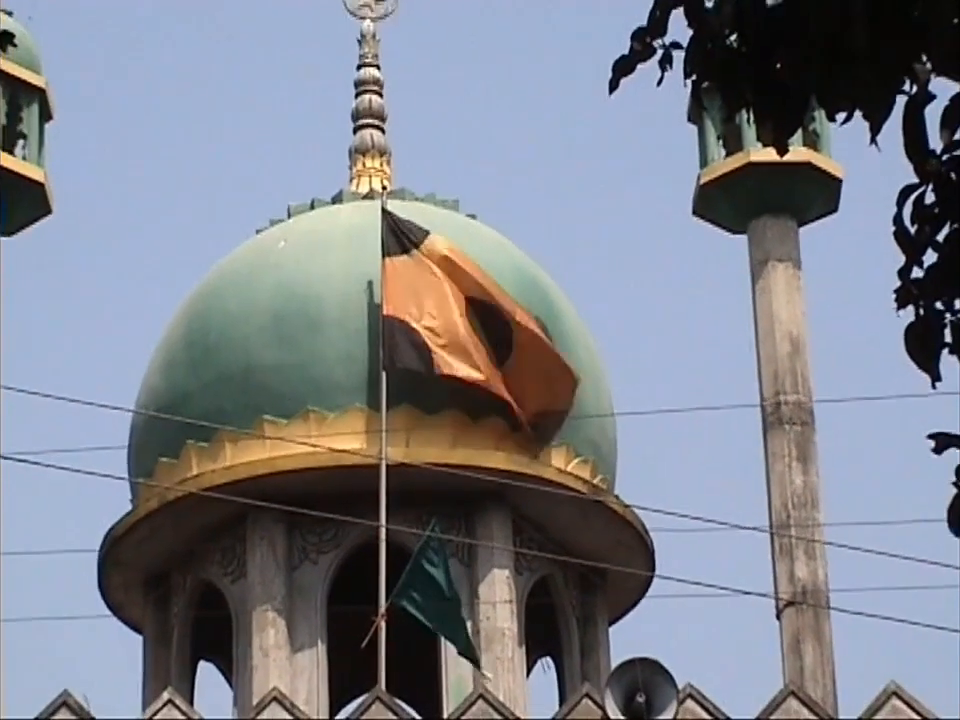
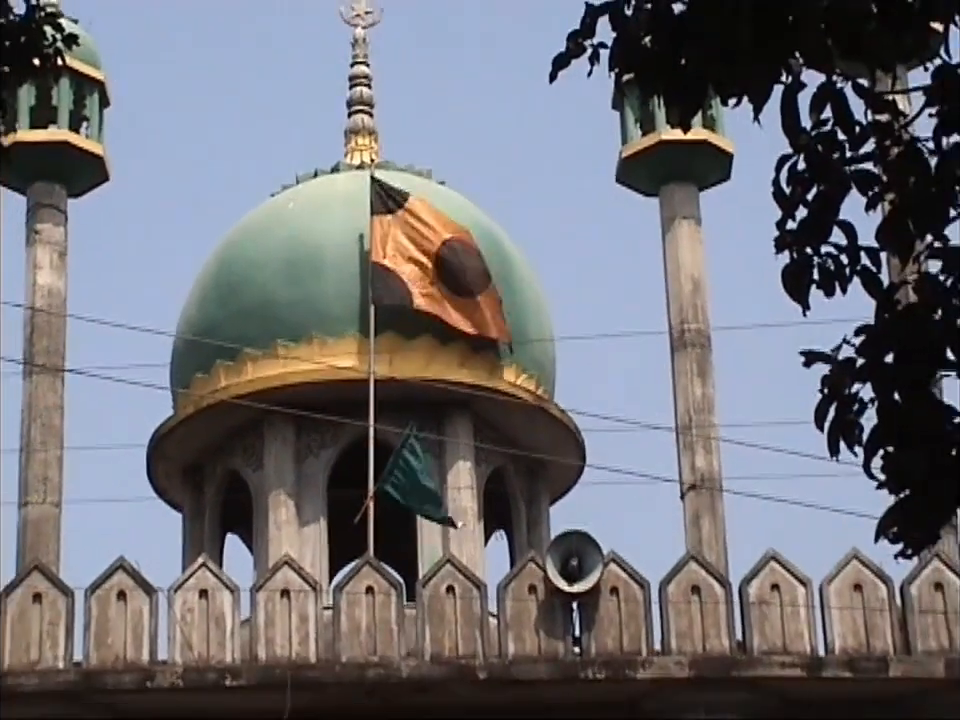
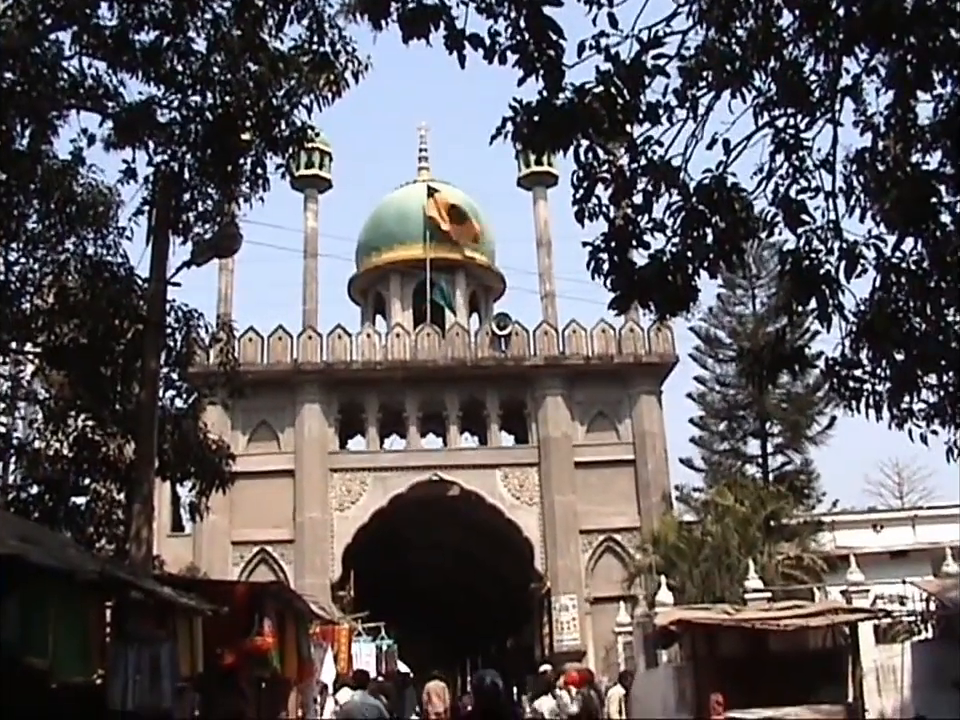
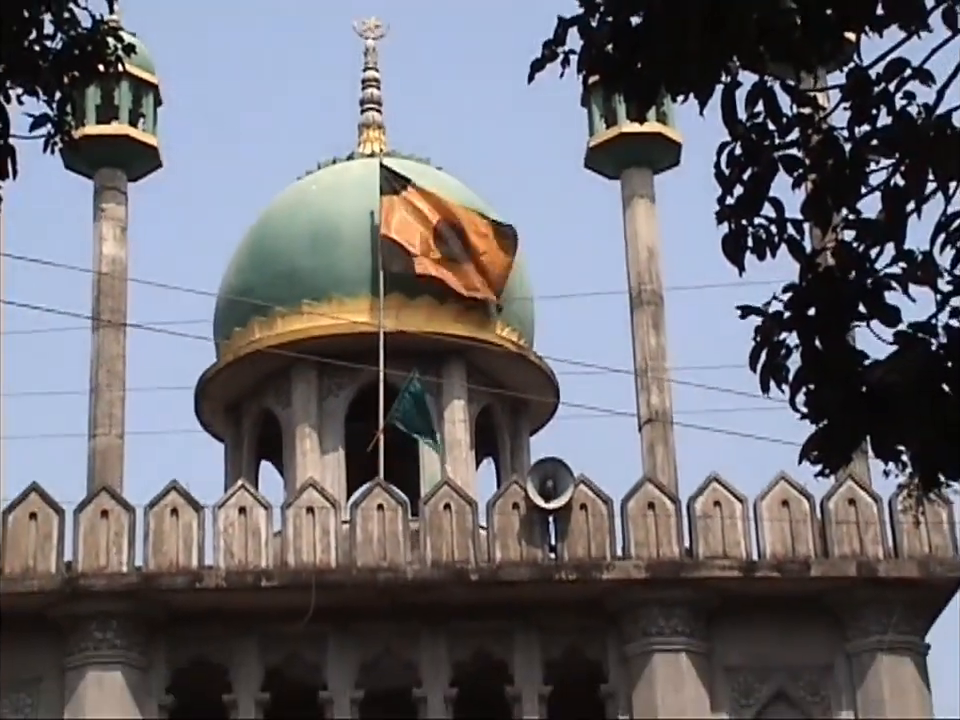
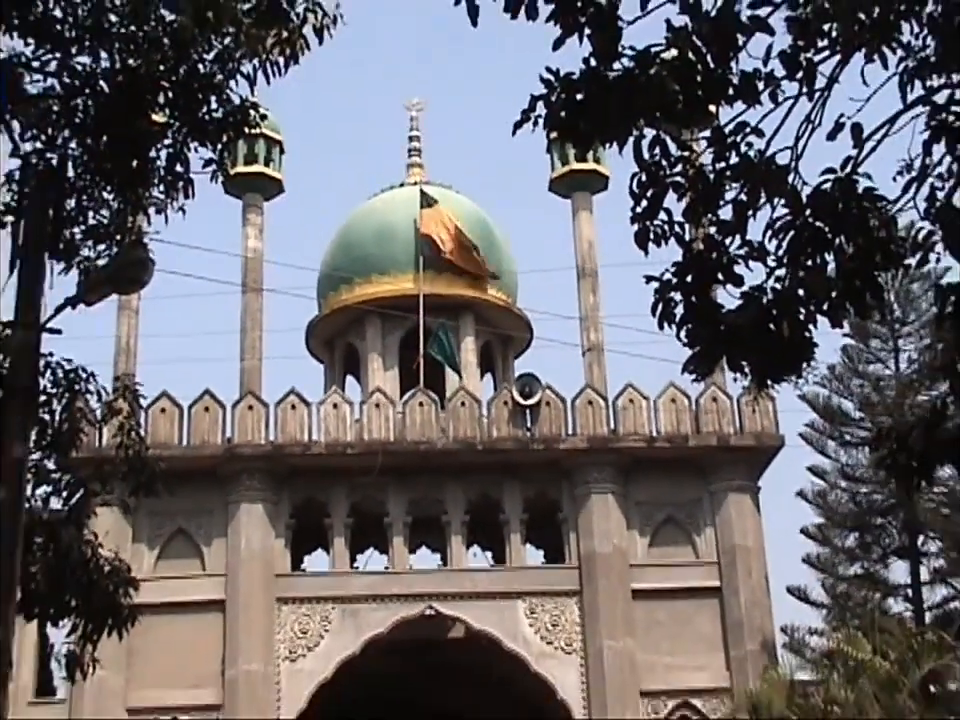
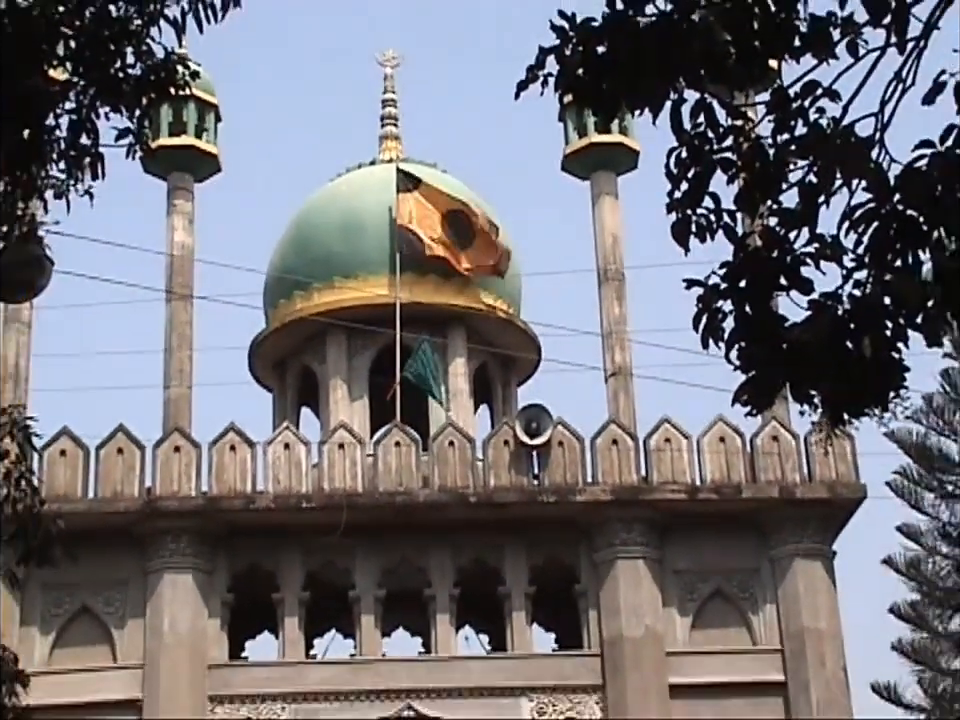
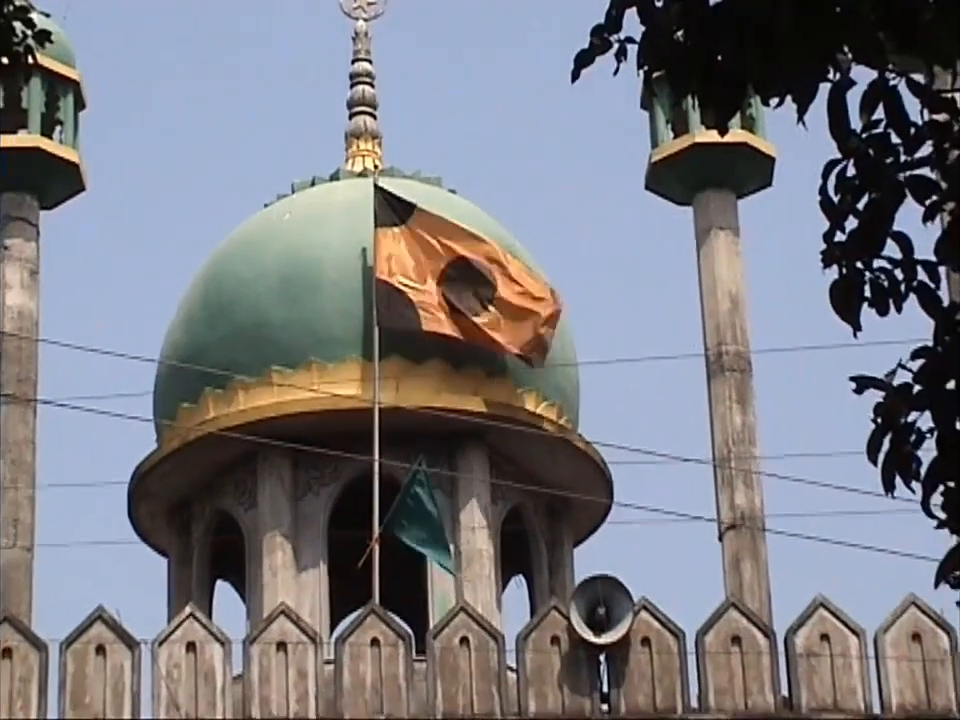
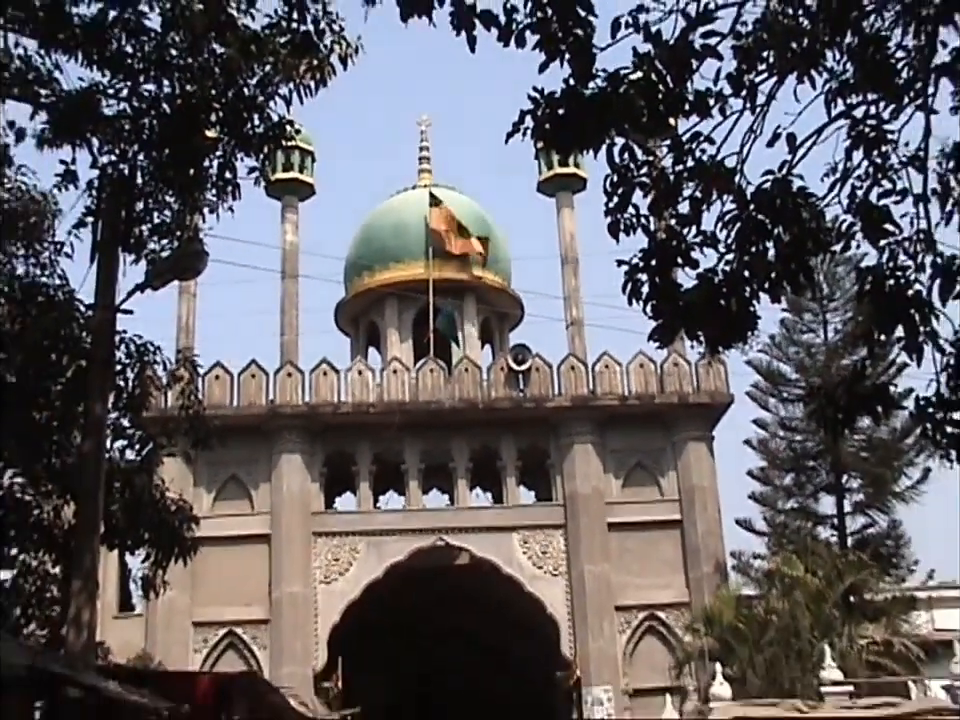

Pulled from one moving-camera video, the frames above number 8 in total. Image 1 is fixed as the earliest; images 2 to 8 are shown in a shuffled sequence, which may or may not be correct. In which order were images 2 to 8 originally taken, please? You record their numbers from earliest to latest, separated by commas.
7, 2, 4, 6, 5, 8, 3
